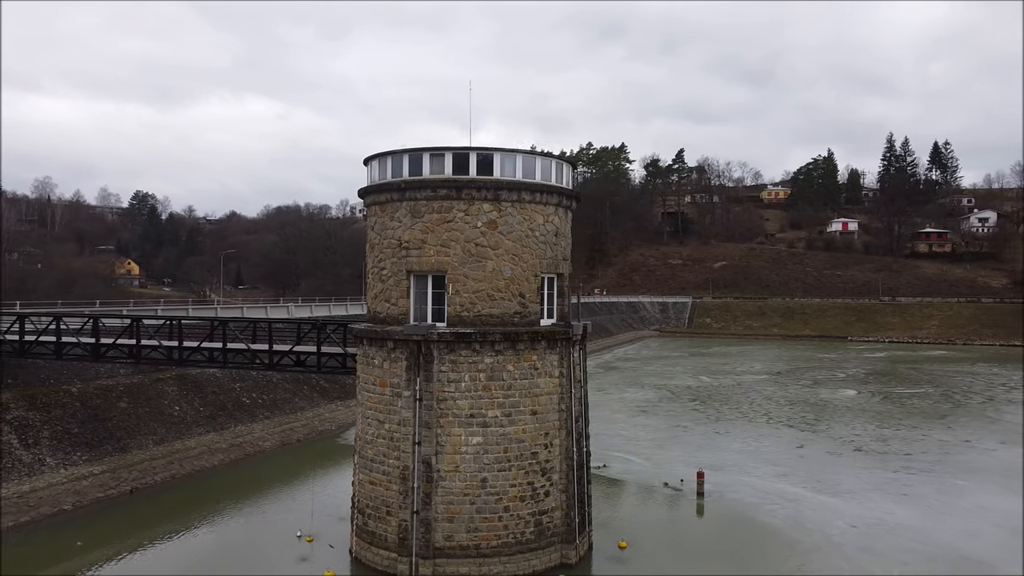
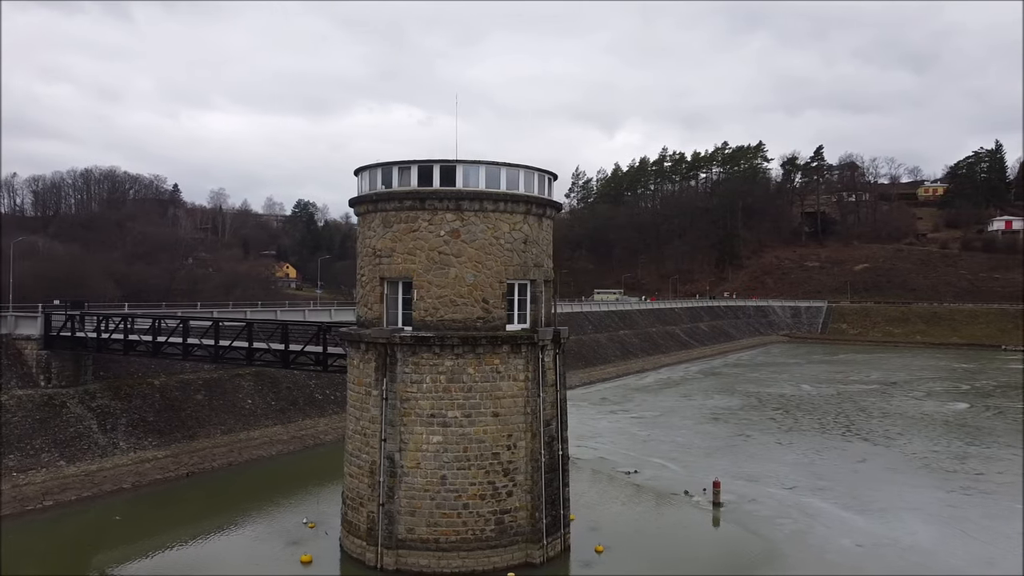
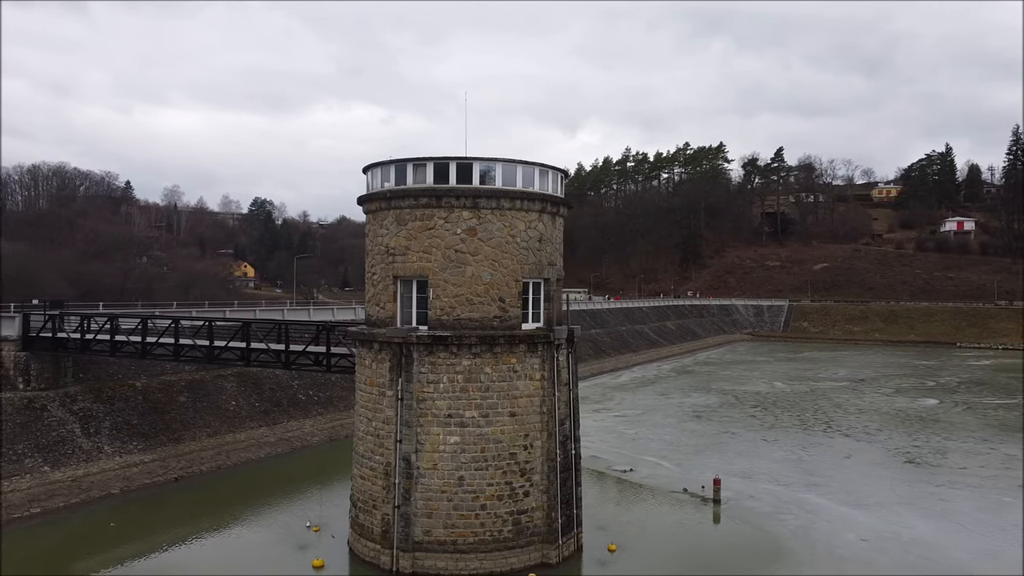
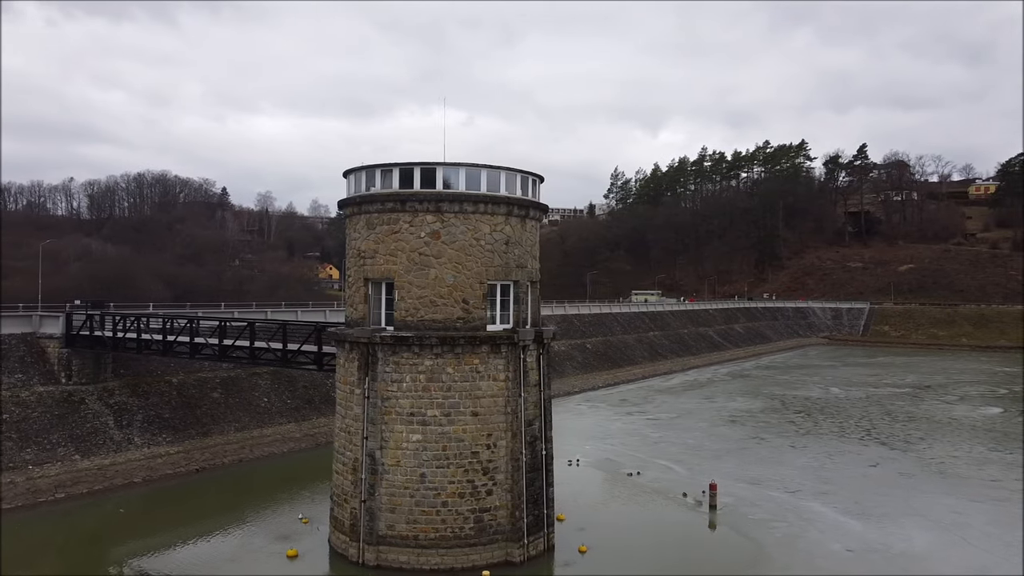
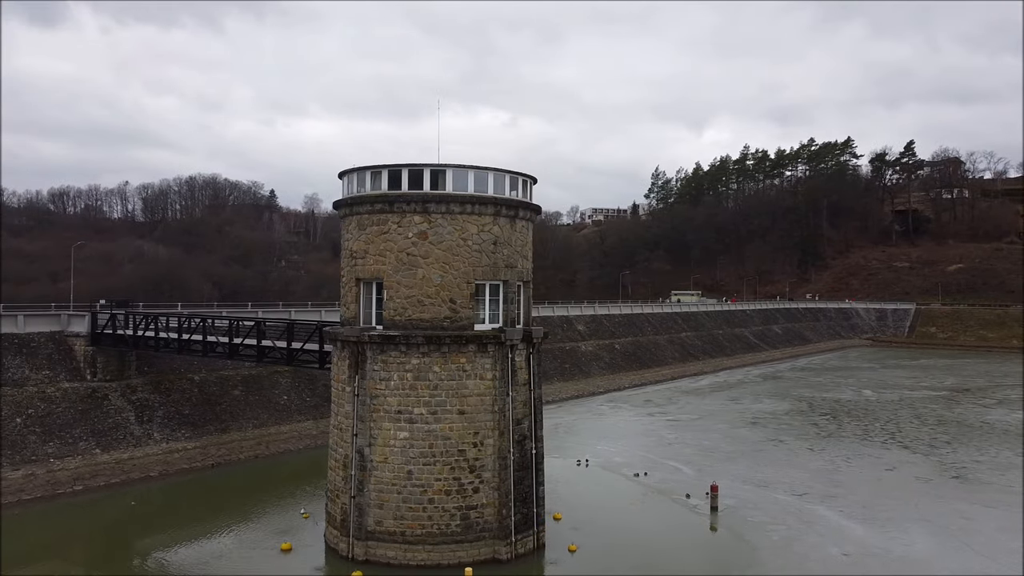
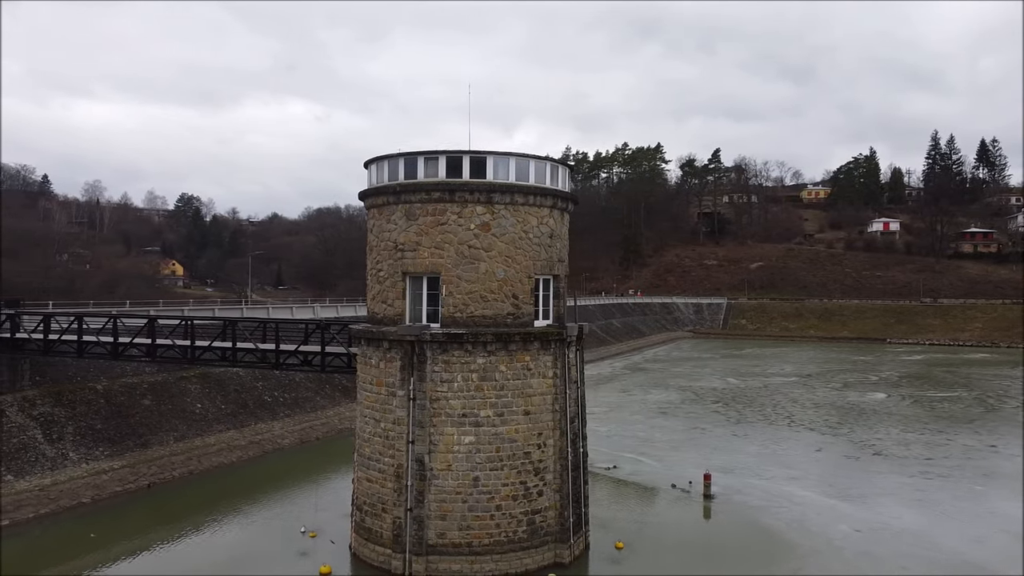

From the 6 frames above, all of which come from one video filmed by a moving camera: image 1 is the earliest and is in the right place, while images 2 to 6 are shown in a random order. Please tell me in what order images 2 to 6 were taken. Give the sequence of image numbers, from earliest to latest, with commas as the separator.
6, 3, 2, 4, 5
